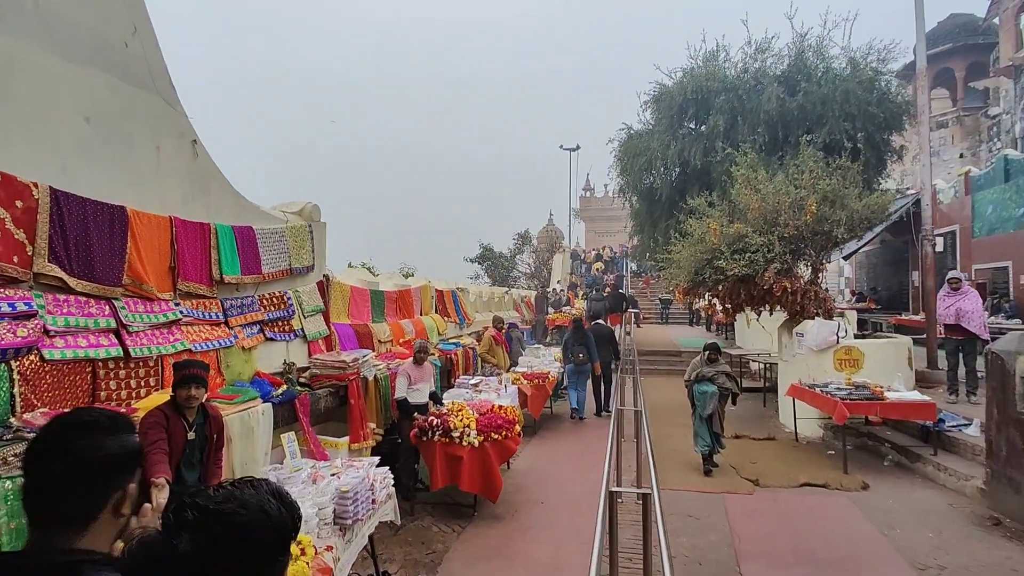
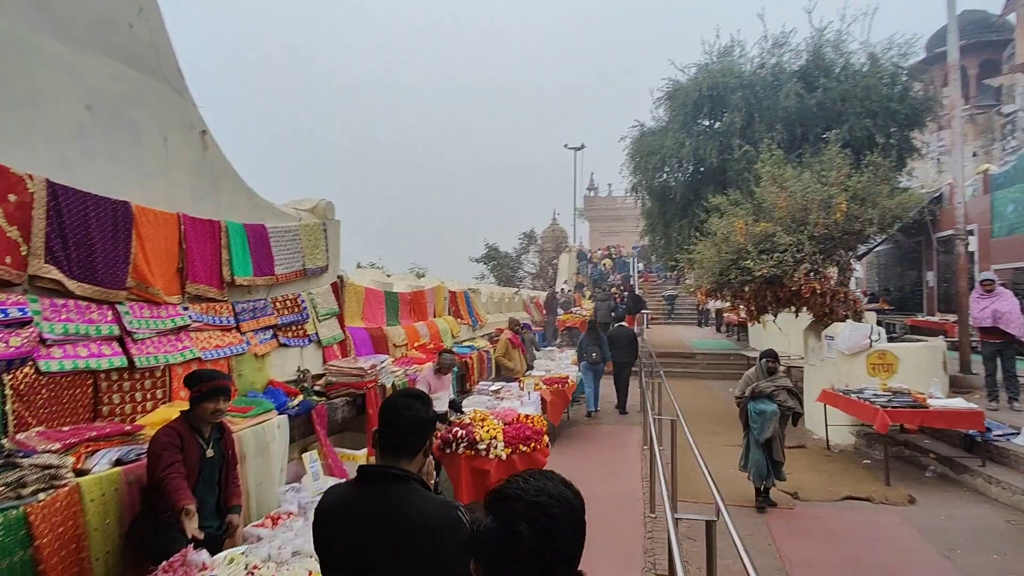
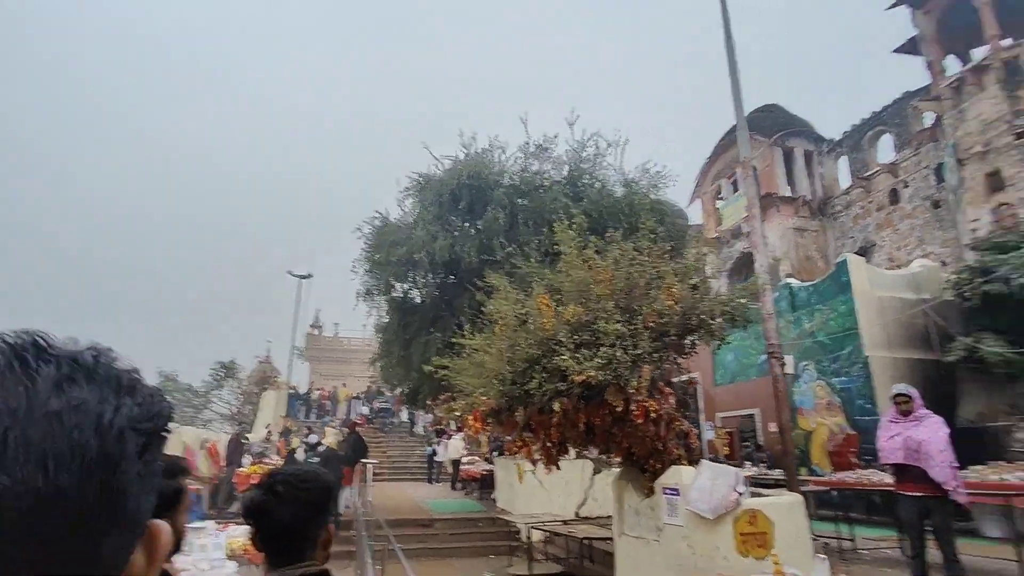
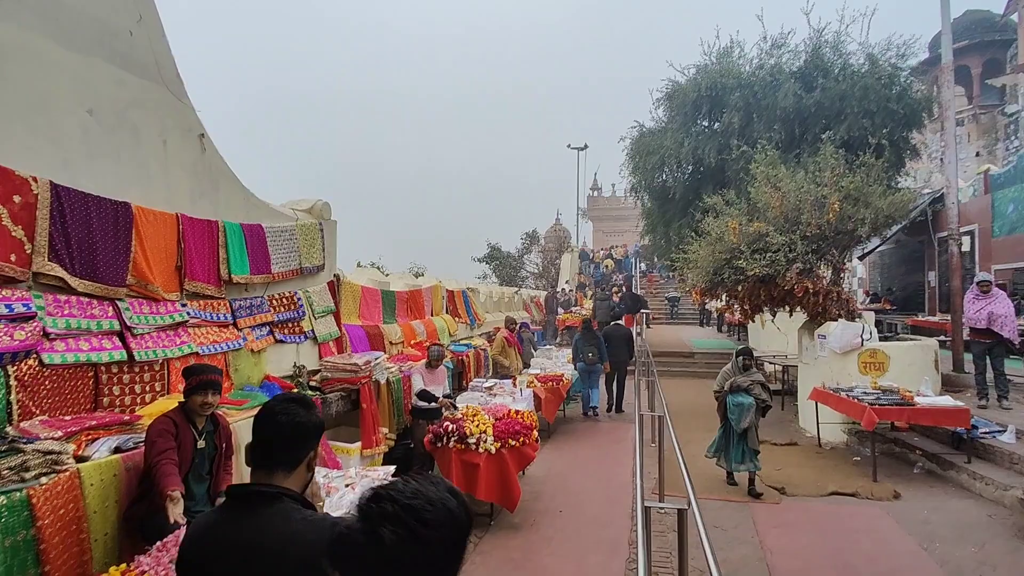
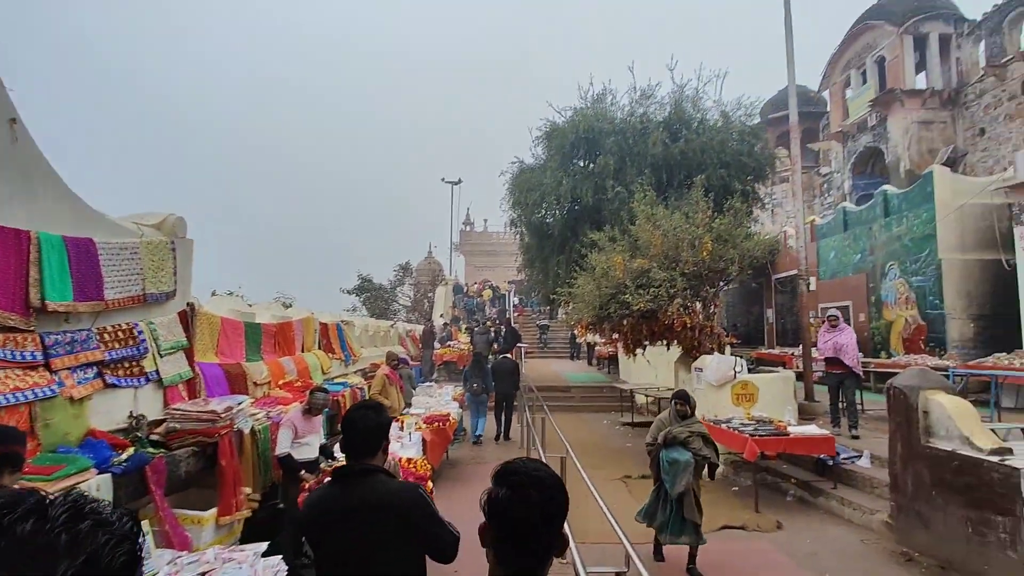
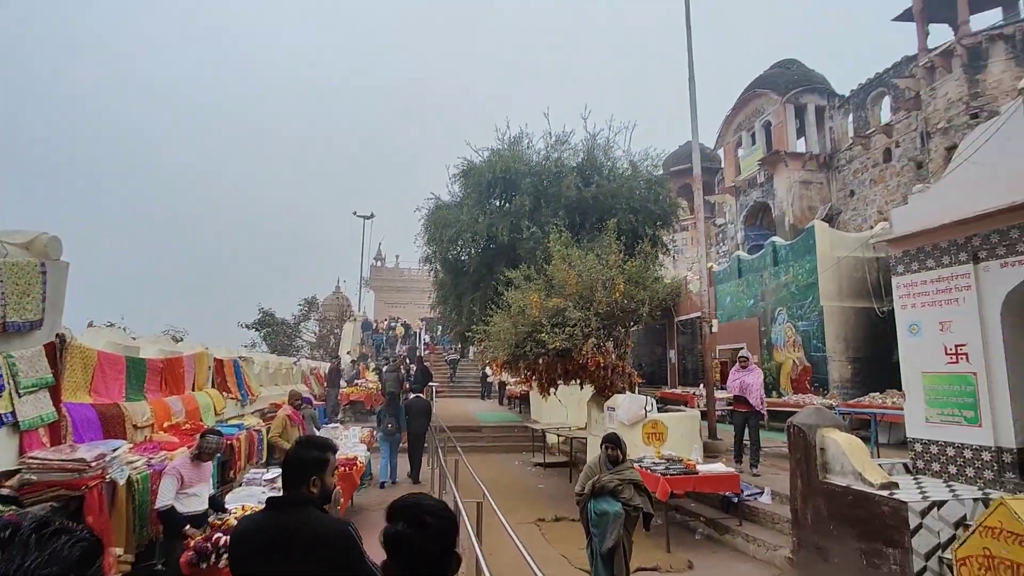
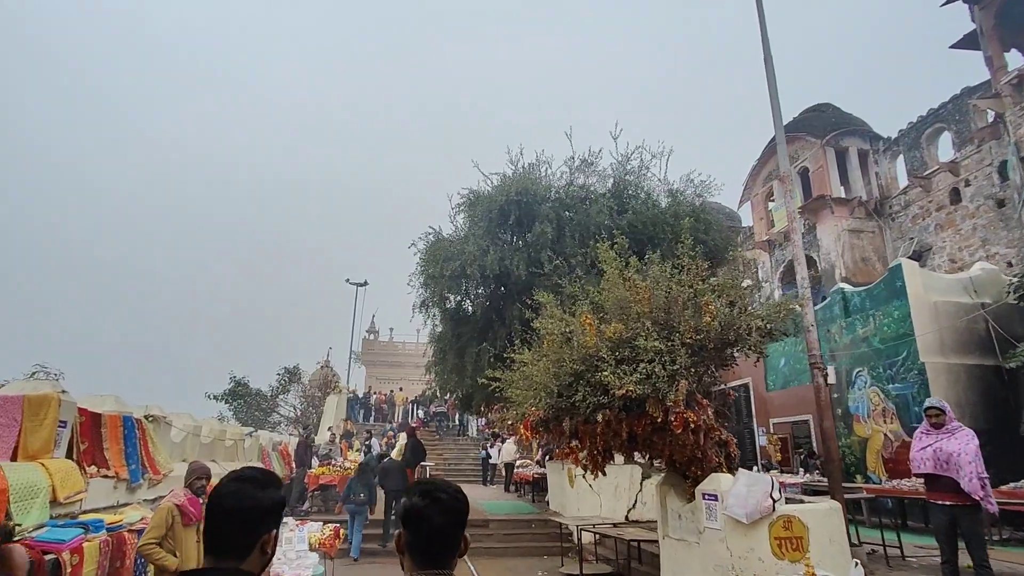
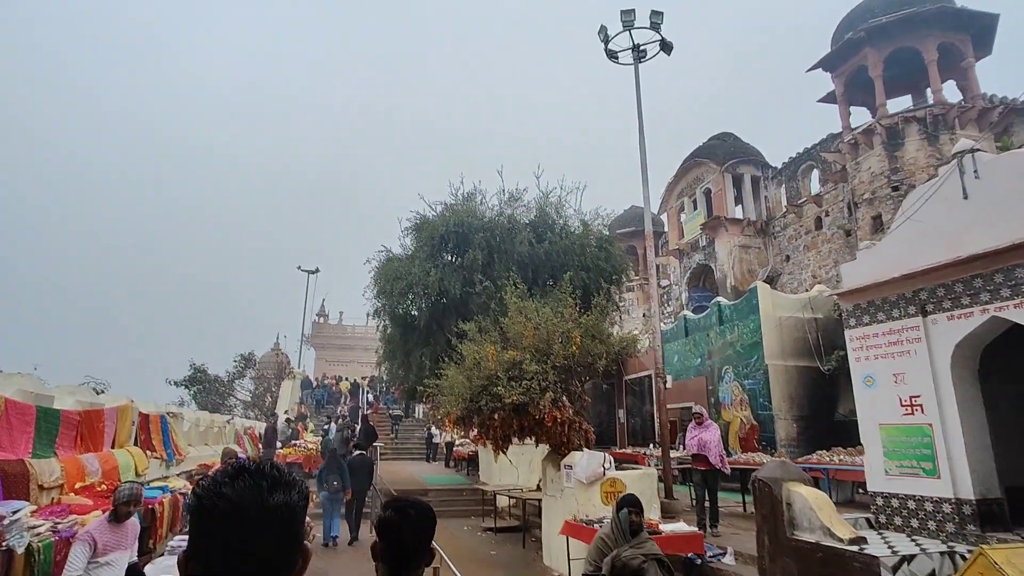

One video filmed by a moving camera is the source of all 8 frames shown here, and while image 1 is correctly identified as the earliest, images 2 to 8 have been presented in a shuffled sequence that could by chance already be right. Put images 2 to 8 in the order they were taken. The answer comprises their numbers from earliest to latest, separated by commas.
4, 2, 5, 6, 8, 7, 3
